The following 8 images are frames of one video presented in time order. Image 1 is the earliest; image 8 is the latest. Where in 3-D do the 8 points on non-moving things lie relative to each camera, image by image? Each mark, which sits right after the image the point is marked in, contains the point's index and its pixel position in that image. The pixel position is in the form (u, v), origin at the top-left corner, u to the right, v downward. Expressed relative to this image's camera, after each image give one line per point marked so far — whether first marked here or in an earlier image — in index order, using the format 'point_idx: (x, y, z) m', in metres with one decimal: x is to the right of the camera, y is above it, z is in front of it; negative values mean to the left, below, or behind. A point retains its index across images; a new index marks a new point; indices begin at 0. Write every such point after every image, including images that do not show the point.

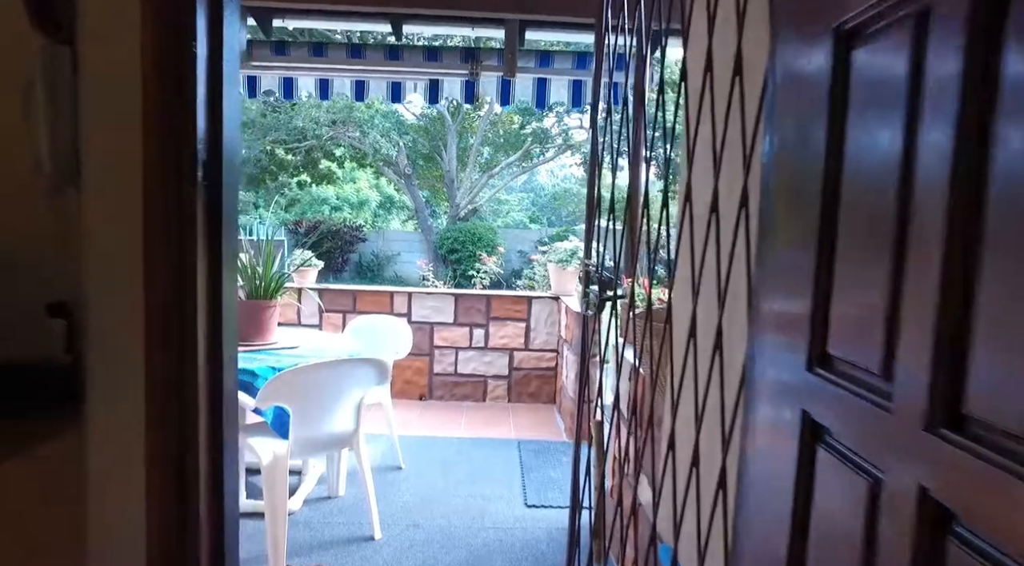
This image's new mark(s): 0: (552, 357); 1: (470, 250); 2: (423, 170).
0: (+0.3, -0.5, +4.5) m
1: (-0.6, +0.5, +10.3) m
2: (-1.5, +1.8, +11.2) m
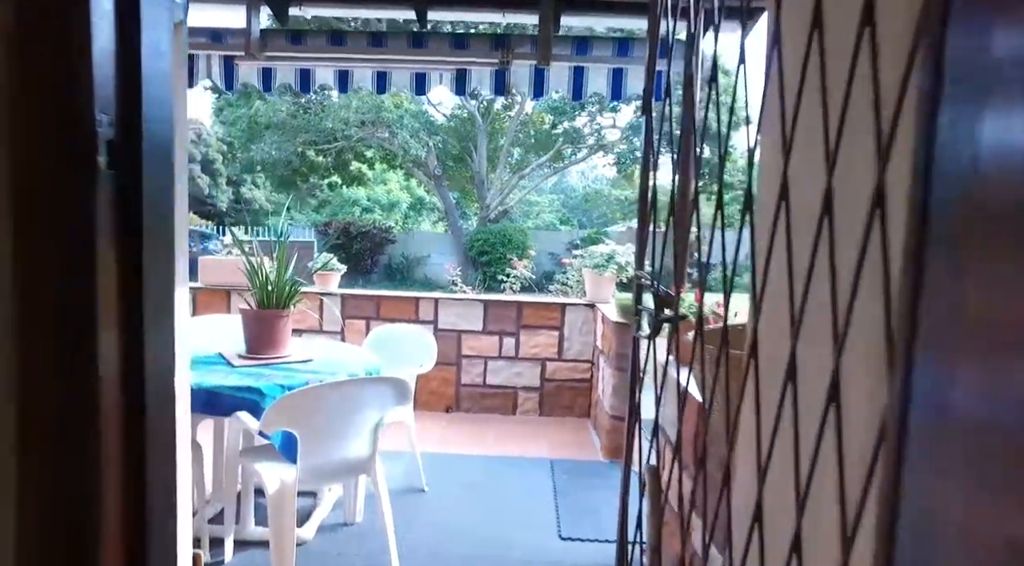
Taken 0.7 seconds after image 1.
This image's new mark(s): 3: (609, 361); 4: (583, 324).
0: (+0.5, -0.5, +4.2) m
1: (-0.2, +0.5, +10.0) m
2: (-1.0, +1.8, +11.0) m
3: (+0.5, -0.4, +3.6) m
4: (+0.4, -0.3, +4.2) m
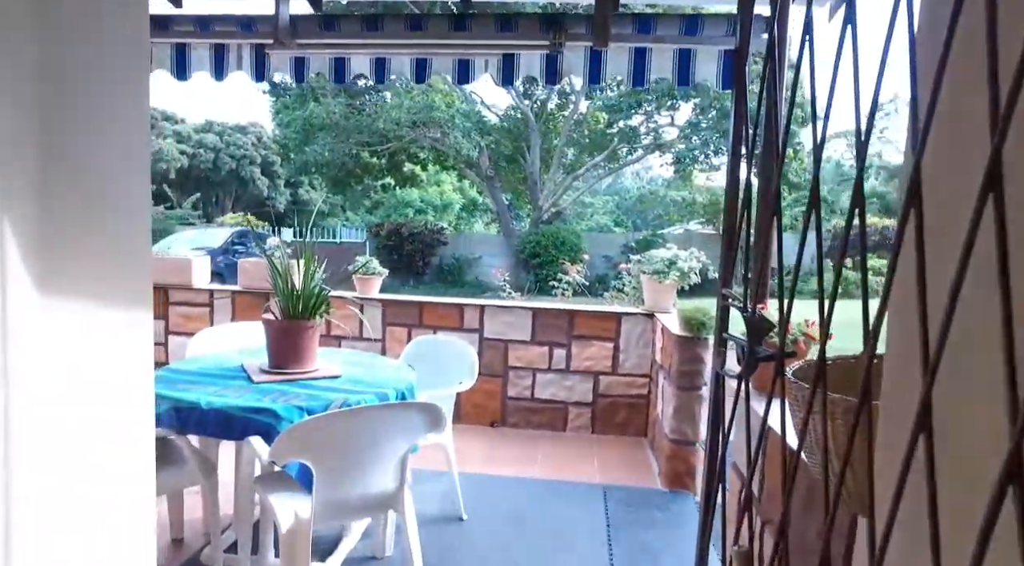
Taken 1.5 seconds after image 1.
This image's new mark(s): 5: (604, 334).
0: (+0.8, -0.6, +3.9) m
1: (+0.6, +0.4, +9.7) m
2: (-0.1, +1.8, +10.8) m
3: (+0.8, -0.5, +3.2) m
4: (+0.7, -0.3, +3.9) m
5: (+0.5, -0.3, +3.9) m
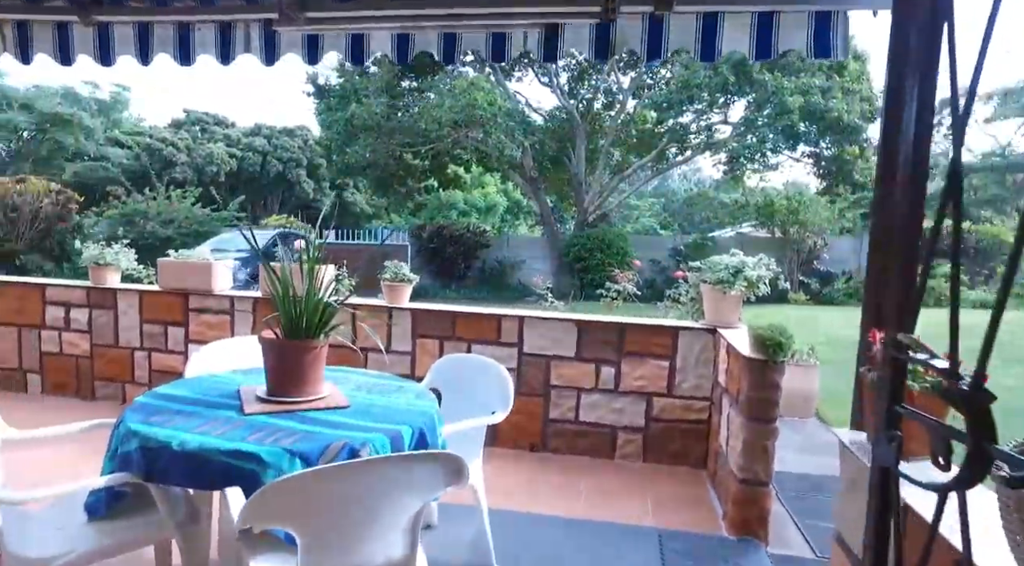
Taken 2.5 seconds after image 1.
0: (+1.0, -0.6, +3.4) m
1: (+1.2, +0.4, +9.3) m
2: (+0.6, +1.7, +10.4) m
3: (+0.9, -0.5, +2.8) m
4: (+0.9, -0.4, +3.4) m
5: (+0.7, -0.3, +3.5) m
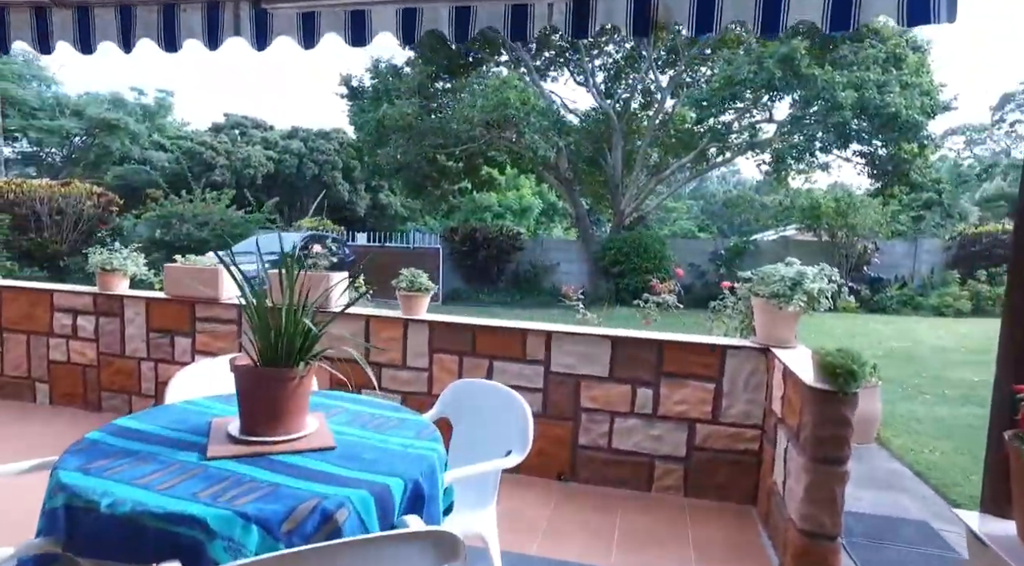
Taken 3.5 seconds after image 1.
0: (+1.1, -0.7, +3.0) m
1: (+1.6, +0.3, +8.9) m
2: (+1.1, +1.6, +10.0) m
3: (+1.0, -0.6, +2.4) m
4: (+1.1, -0.4, +3.0) m
5: (+0.9, -0.4, +3.1) m
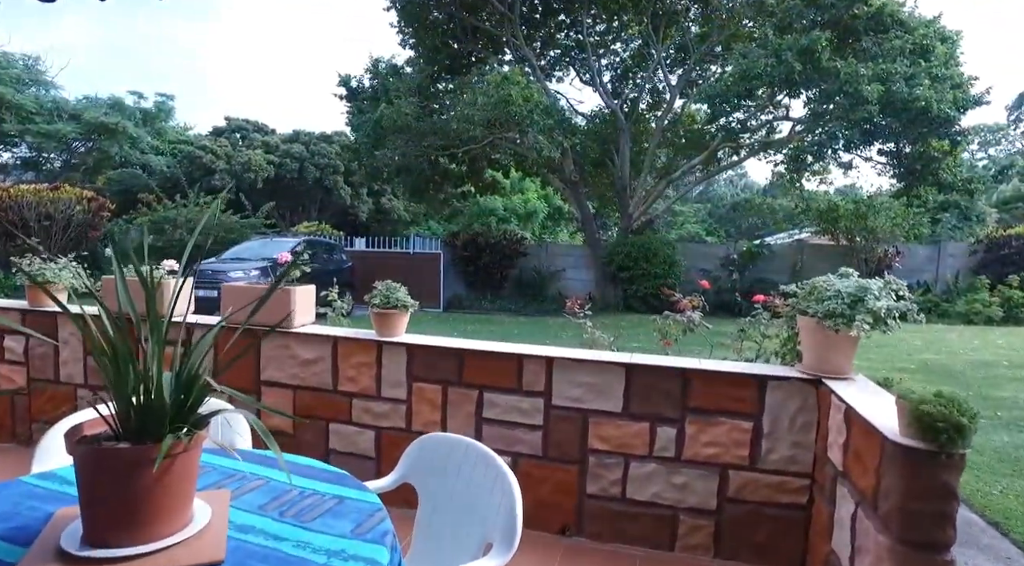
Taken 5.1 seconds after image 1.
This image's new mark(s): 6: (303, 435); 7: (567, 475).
0: (+1.1, -0.7, +2.5) m
1: (+1.7, +0.2, +8.3) m
2: (+1.1, +1.5, +9.5) m
3: (+1.0, -0.6, +1.8) m
4: (+1.0, -0.5, +2.5) m
5: (+0.8, -0.5, +2.5) m
6: (-0.9, -0.7, +3.0) m
7: (+0.2, -0.8, +2.7) m
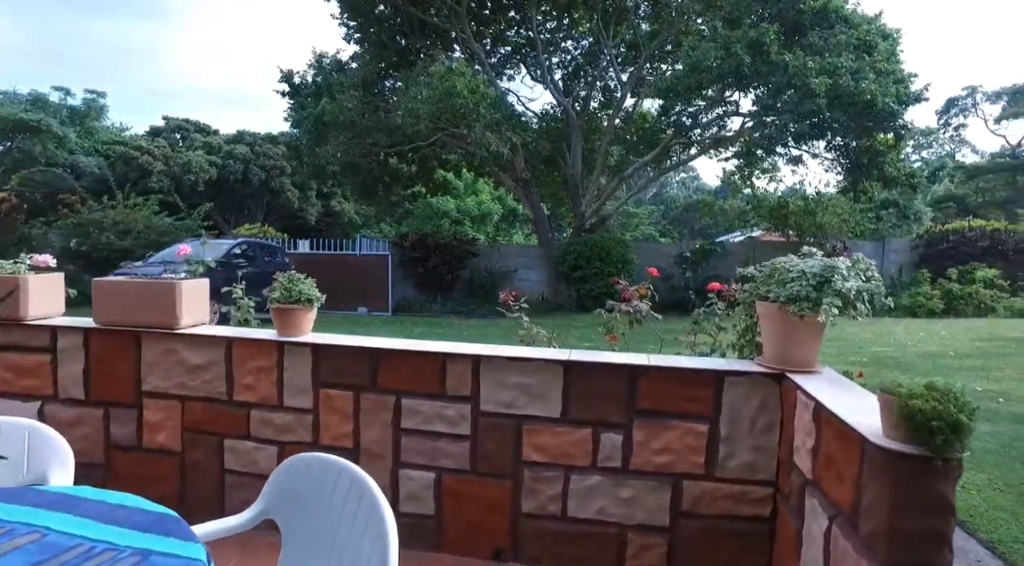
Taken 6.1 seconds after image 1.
0: (+0.8, -0.7, +2.1) m
1: (+1.0, +0.2, +8.0) m
2: (+0.4, +1.5, +9.1) m
3: (+0.8, -0.6, +1.5) m
4: (+0.8, -0.4, +2.1) m
5: (+0.6, -0.4, +2.2) m
6: (-1.2, -0.6, +2.6) m
7: (0.0, -0.7, +2.3) m
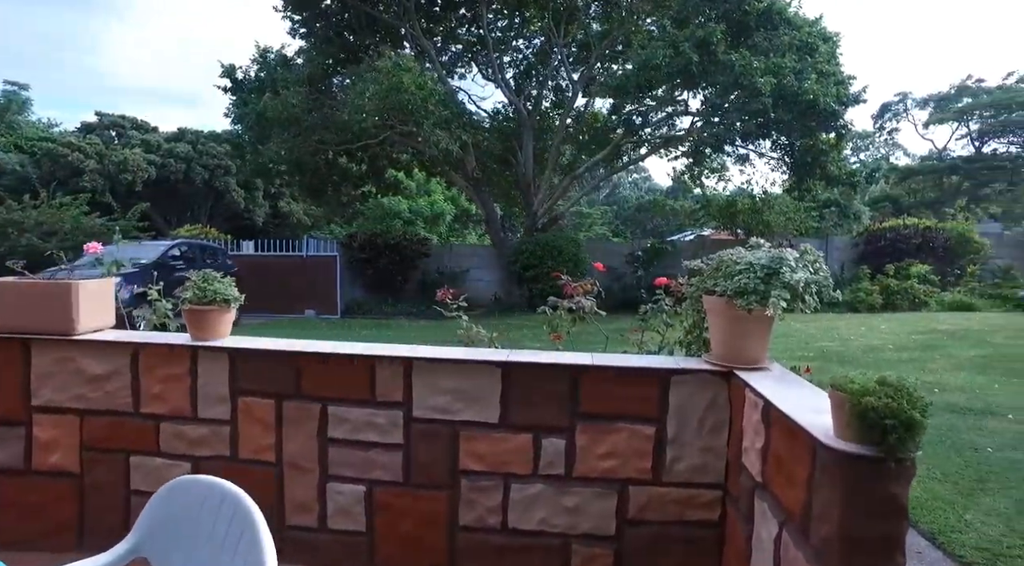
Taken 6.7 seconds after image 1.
0: (+0.6, -0.7, +2.0) m
1: (+0.4, +0.2, +7.9) m
2: (-0.3, +1.5, +9.0) m
3: (+0.6, -0.5, +1.4) m
4: (+0.6, -0.4, +2.0) m
5: (+0.4, -0.4, +2.1) m
6: (-1.4, -0.7, +2.3) m
7: (-0.2, -0.7, +2.2) m
